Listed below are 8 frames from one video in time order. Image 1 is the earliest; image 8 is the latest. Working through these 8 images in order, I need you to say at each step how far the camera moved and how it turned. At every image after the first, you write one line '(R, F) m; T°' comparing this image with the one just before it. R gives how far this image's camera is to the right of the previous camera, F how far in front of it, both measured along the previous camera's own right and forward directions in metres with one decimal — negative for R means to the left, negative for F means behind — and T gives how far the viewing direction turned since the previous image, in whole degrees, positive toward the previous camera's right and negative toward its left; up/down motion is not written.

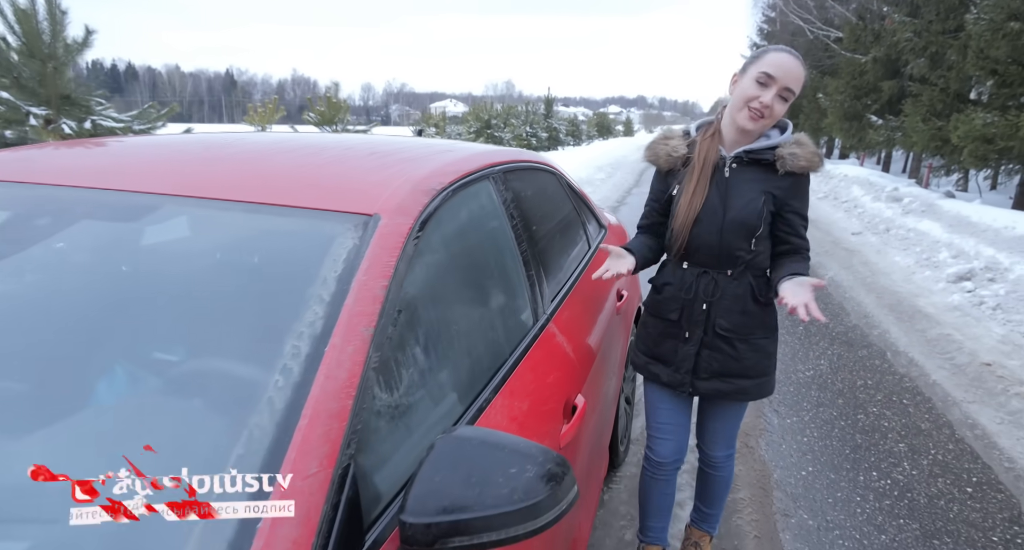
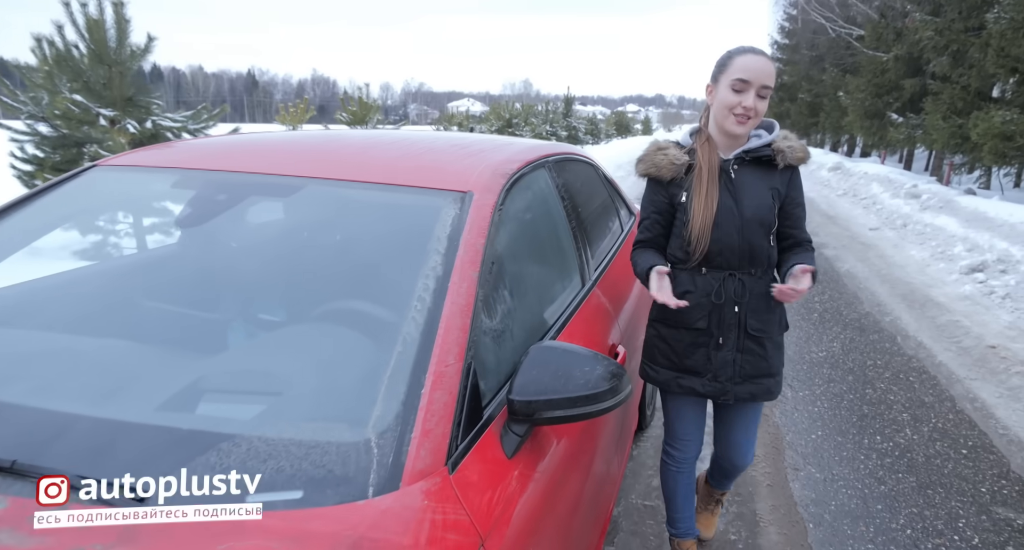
(-0.1, -0.3) m; -2°
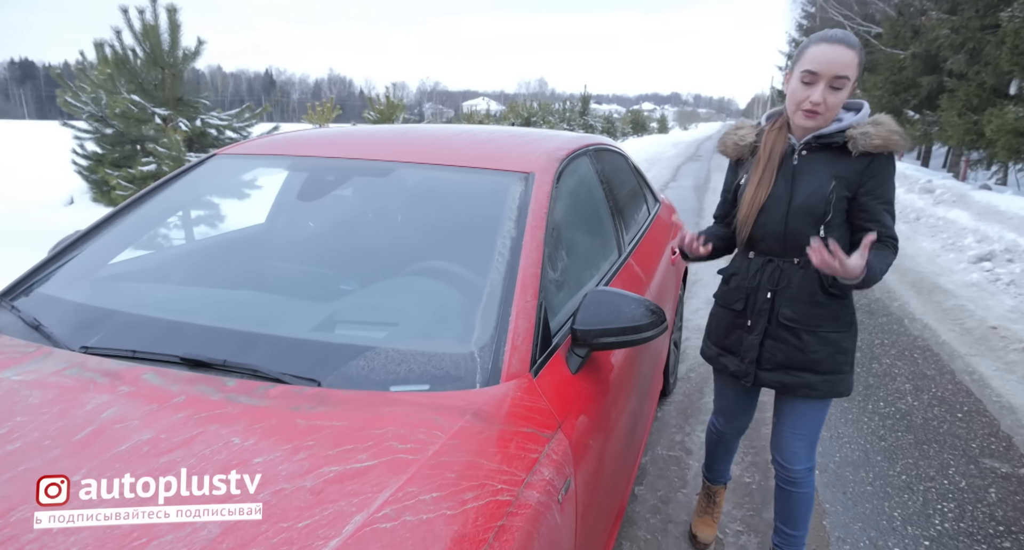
(-0.1, -0.3) m; -1°
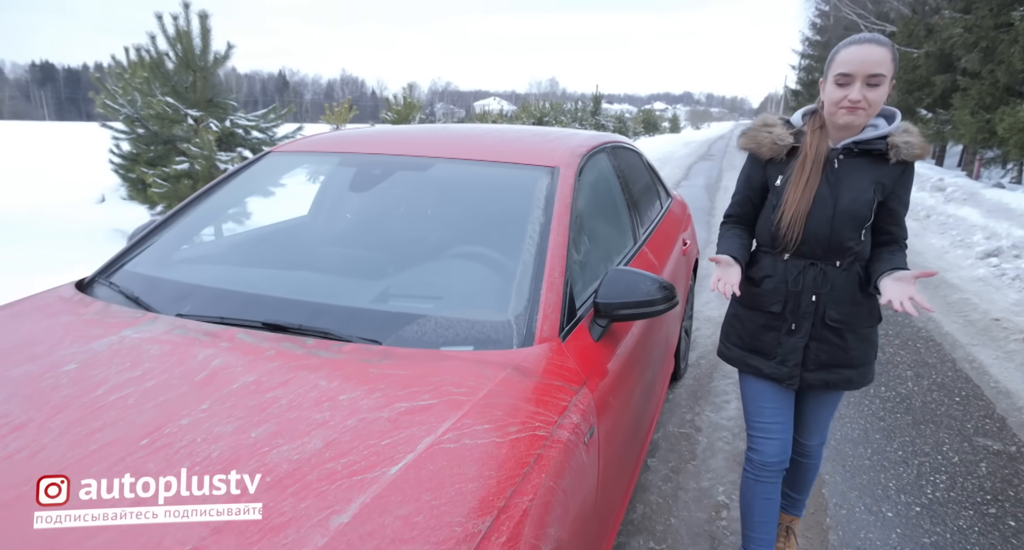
(-0.1, -0.2) m; -1°
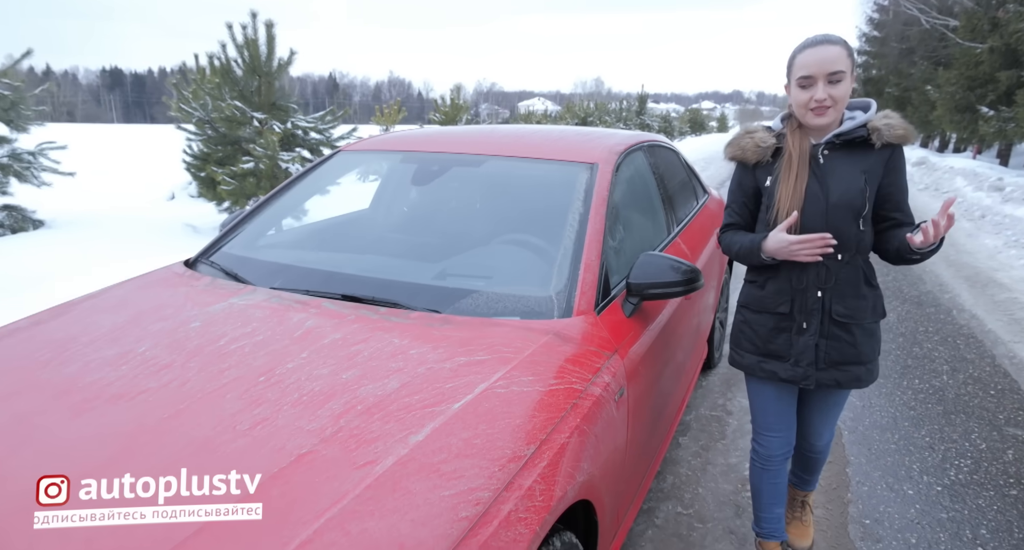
(0.0, -0.2) m; -4°
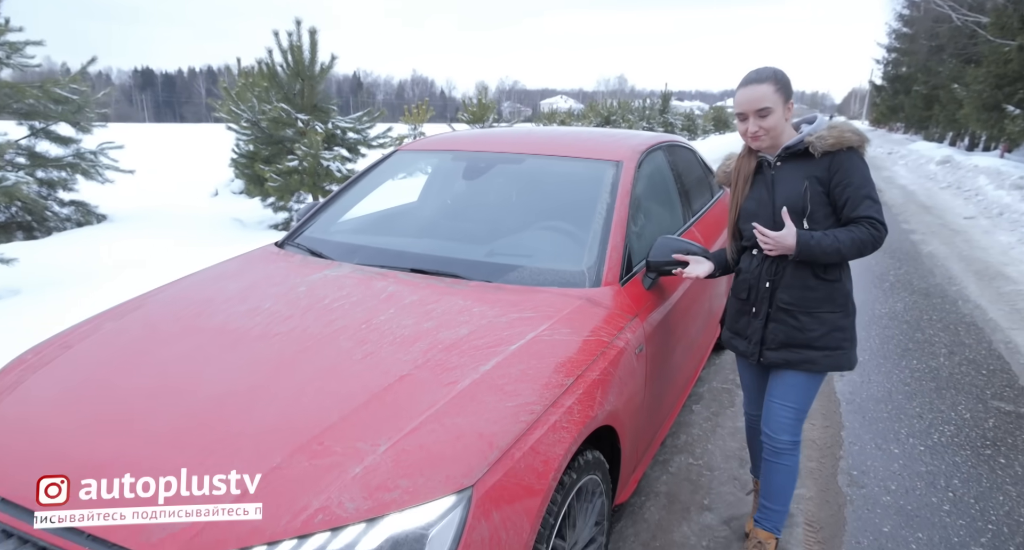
(-0.1, -0.4) m; -2°
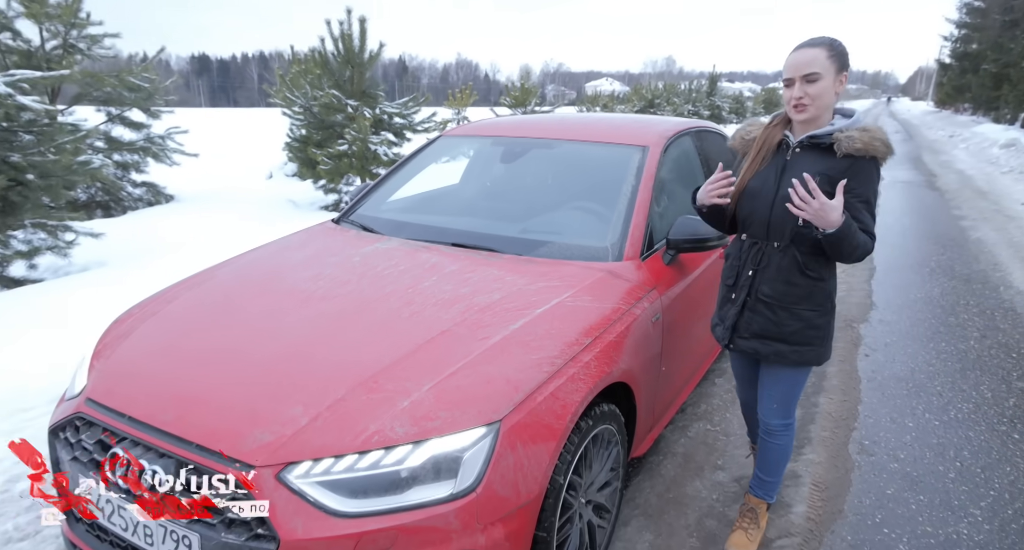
(0.0, -0.2) m; -4°
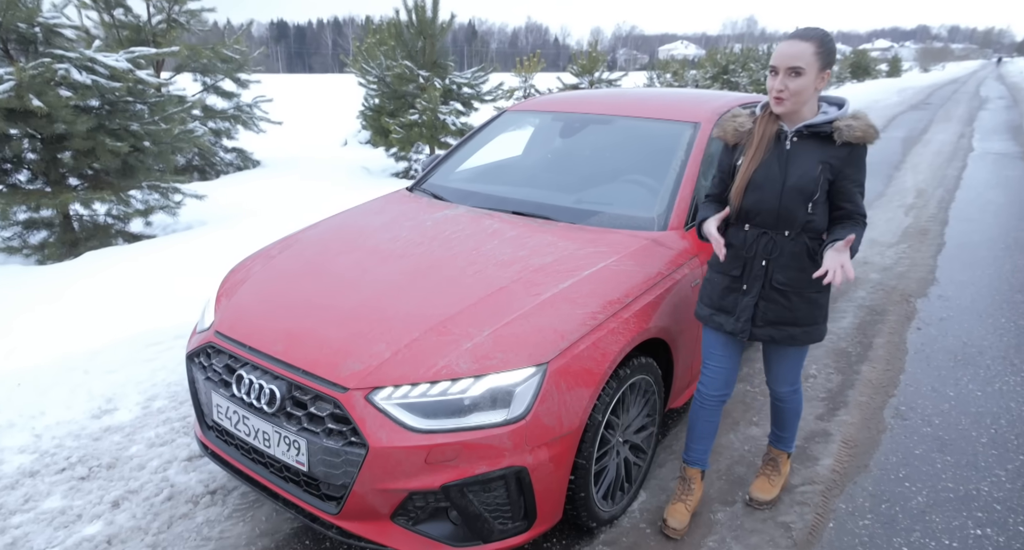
(0.0, -0.3) m; -6°
